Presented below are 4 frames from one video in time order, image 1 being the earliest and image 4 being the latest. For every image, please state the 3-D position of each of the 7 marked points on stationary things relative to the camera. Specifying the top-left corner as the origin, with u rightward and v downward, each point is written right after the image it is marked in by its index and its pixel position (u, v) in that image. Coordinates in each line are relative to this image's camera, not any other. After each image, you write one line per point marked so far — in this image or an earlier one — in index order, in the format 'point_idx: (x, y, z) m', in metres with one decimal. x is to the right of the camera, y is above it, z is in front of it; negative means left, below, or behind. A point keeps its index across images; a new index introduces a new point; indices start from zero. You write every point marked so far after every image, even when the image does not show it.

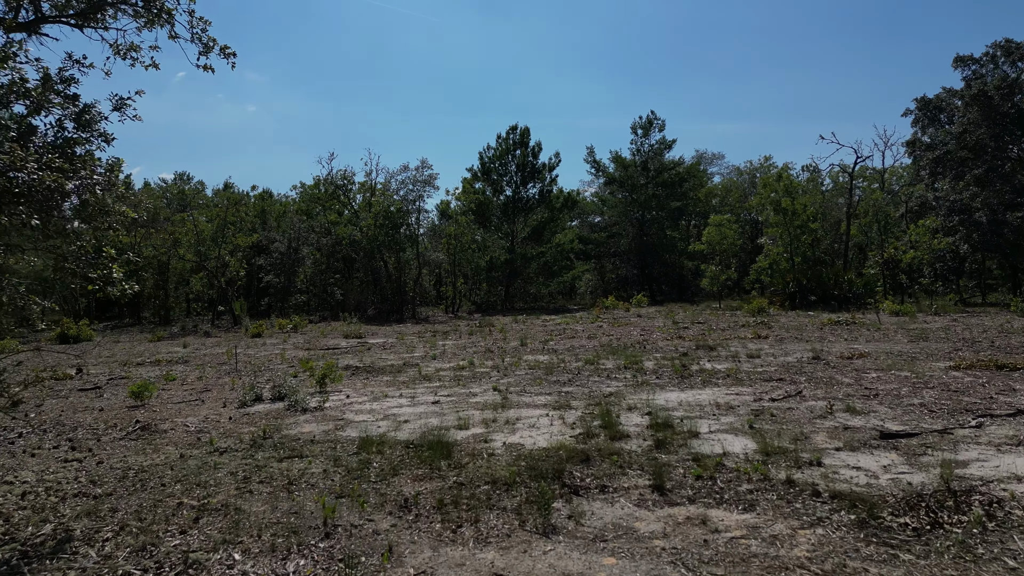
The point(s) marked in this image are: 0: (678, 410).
0: (+2.0, -1.5, +6.5) m
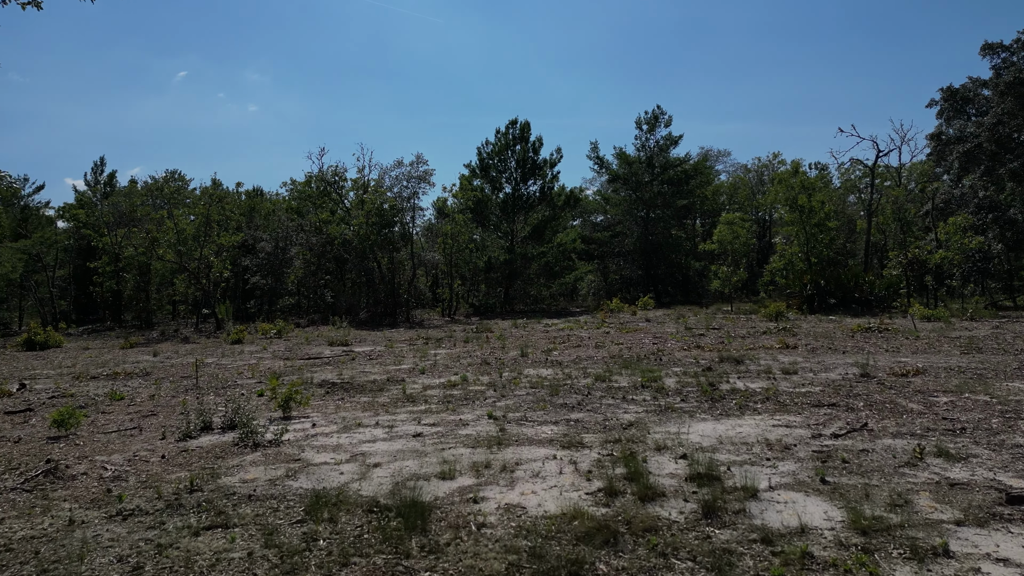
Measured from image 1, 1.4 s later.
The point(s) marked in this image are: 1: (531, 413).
0: (+2.0, -1.5, +5.2) m
1: (+0.2, -1.6, +6.9) m
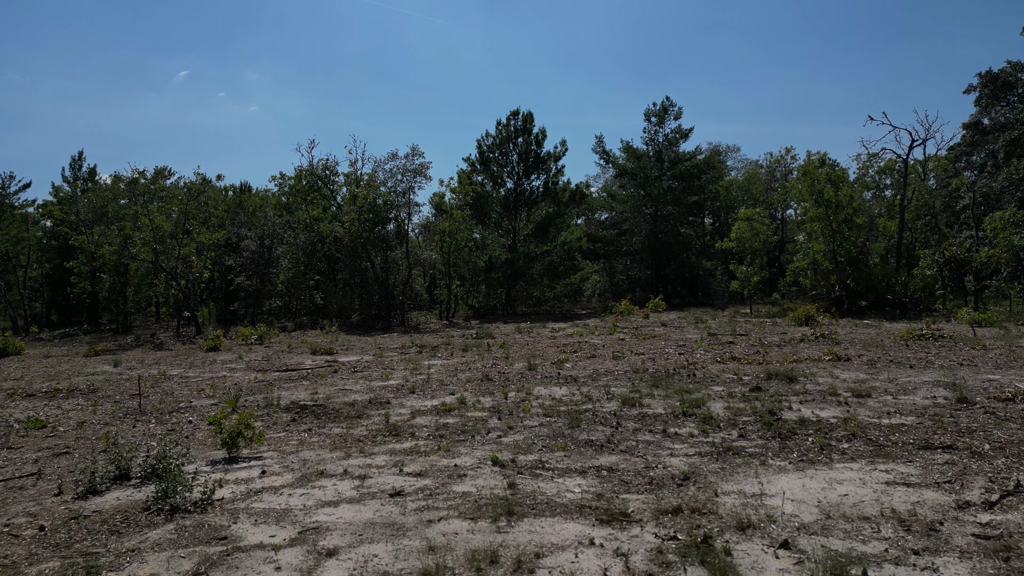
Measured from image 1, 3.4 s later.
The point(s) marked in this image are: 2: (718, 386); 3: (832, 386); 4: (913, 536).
0: (+2.1, -1.6, +3.5) m
1: (+0.3, -1.6, +5.3) m
2: (+3.0, -1.4, +8.1) m
3: (+4.4, -1.4, +7.6) m
4: (+2.5, -1.6, +3.4) m
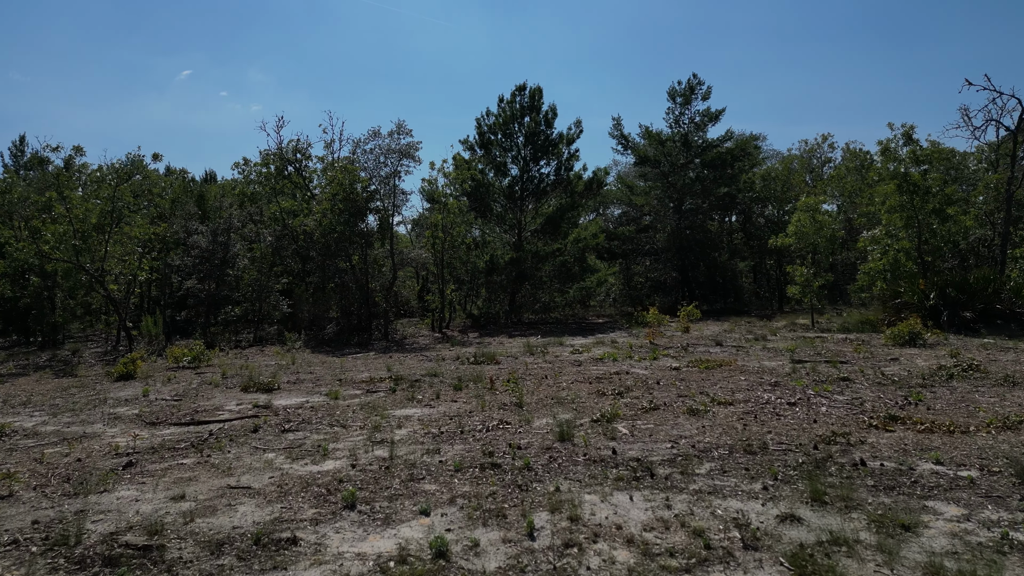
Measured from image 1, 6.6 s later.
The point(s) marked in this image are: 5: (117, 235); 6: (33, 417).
0: (+2.3, -1.7, -0.4) m
1: (+0.6, -1.8, +1.3) m
2: (+3.2, -1.6, +4.1) m
3: (+4.7, -1.5, +3.6) m
4: (+2.7, -1.7, -0.5) m
5: (-13.0, +1.7, +18.0) m
6: (-7.8, -2.0, +9.0) m
